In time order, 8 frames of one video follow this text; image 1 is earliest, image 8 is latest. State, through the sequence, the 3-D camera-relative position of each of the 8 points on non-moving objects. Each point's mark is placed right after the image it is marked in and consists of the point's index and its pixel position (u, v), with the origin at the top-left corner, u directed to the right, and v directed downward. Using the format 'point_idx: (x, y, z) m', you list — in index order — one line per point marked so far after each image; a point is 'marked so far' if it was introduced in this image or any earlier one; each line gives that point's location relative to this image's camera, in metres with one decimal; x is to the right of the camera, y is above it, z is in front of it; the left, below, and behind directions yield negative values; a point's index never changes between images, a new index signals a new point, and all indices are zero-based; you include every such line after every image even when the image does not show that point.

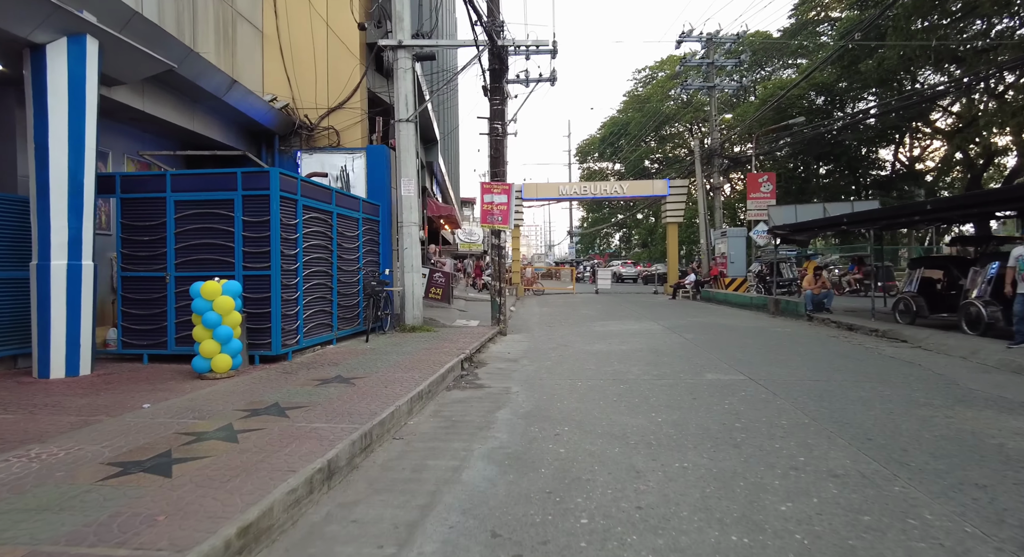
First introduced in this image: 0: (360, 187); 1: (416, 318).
0: (-3.3, +2.0, +12.2) m
1: (-2.1, -0.9, +12.4) m
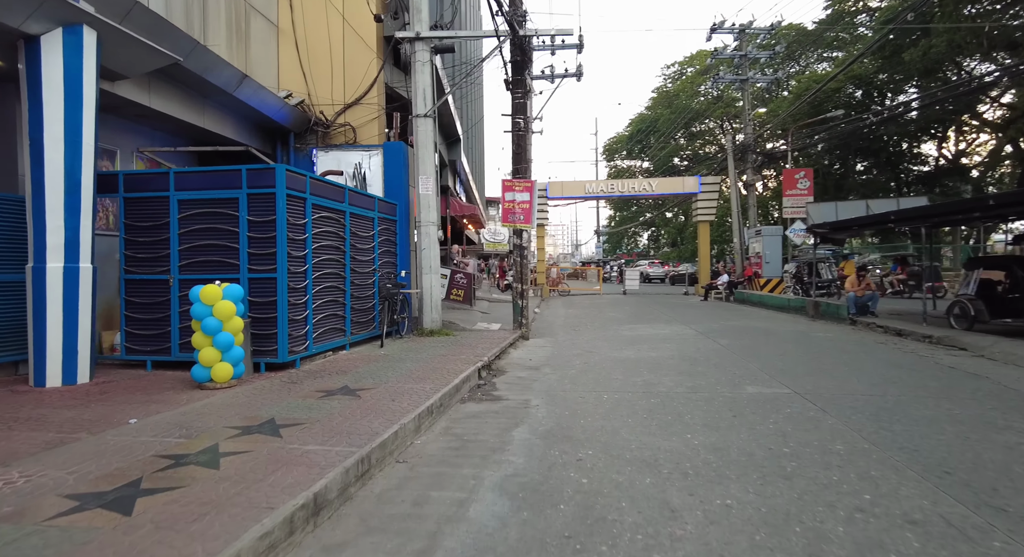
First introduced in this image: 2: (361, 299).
0: (-2.8, +2.0, +11.8) m
1: (-1.6, -0.9, +11.9) m
2: (-2.6, -0.4, +9.8) m
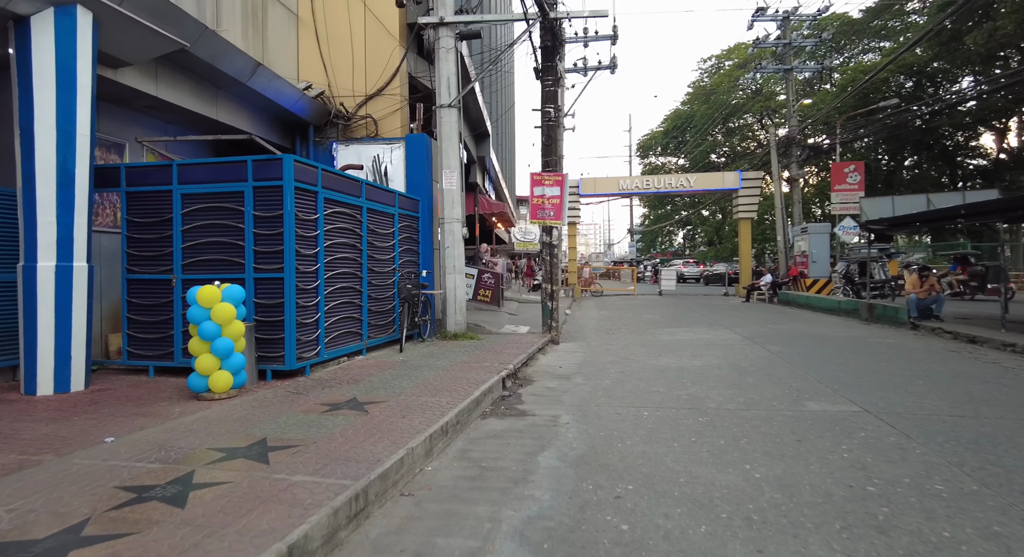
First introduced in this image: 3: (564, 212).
0: (-2.2, +2.0, +11.2) m
1: (-1.1, -0.9, +11.2) m
2: (-2.2, -0.4, +9.2) m
3: (+1.1, +1.4, +11.9) m
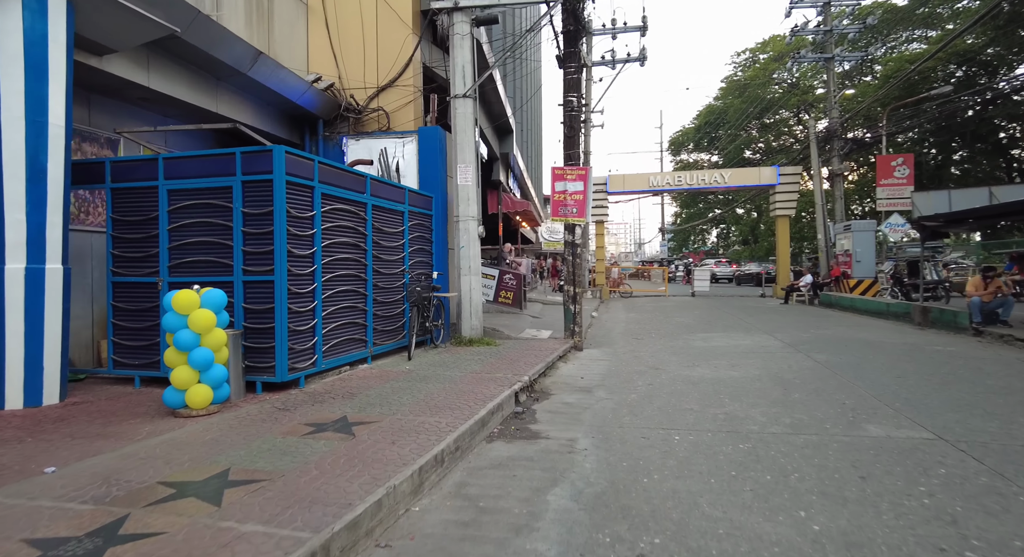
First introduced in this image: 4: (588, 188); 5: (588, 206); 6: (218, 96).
0: (-1.9, +1.9, +10.6) m
1: (-0.7, -0.9, +10.5) m
2: (-1.9, -0.4, +8.5) m
3: (+1.5, +1.4, +11.1) m
4: (+1.5, +1.8, +11.1) m
5: (+1.5, +1.4, +11.1) m
6: (-4.6, +2.9, +8.9) m
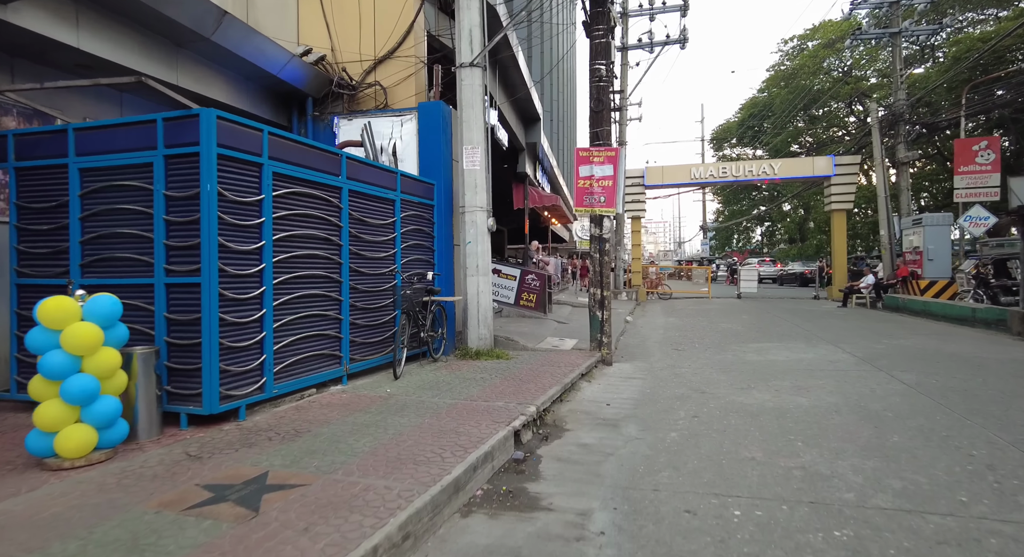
0: (-1.6, +1.9, +9.1) m
1: (-0.4, -1.0, +9.0) m
2: (-1.8, -0.4, +7.1) m
3: (+1.8, +1.4, +9.4) m
4: (+1.8, +1.8, +9.4) m
5: (+1.8, +1.4, +9.4) m
6: (-4.5, +2.9, +7.6) m
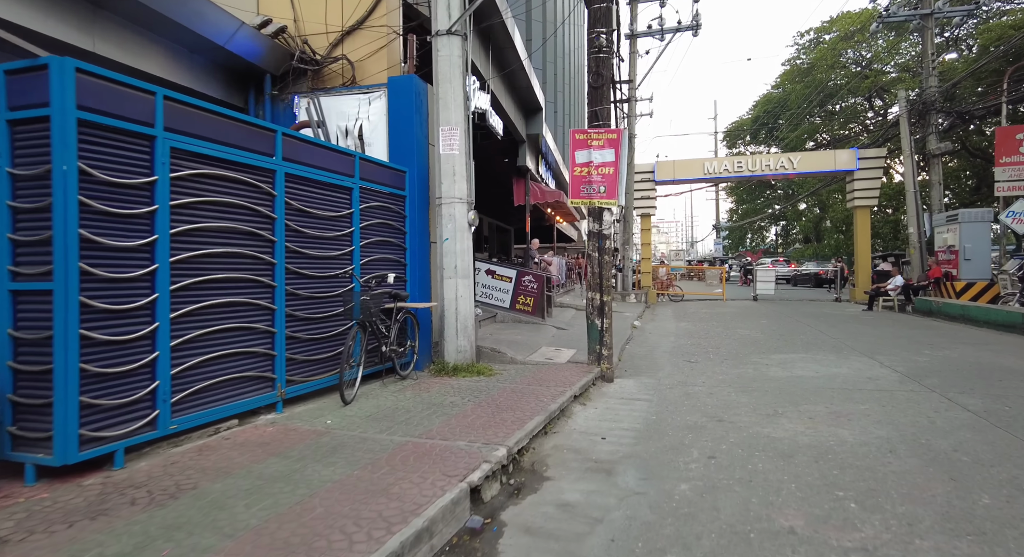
0: (-1.8, +1.9, +7.9) m
1: (-0.7, -1.0, +7.7) m
2: (-2.0, -0.5, +5.9) m
3: (+1.6, +1.3, +8.2) m
4: (+1.6, +1.7, +8.1) m
5: (+1.5, +1.4, +8.1) m
6: (-4.7, +2.8, +6.4) m
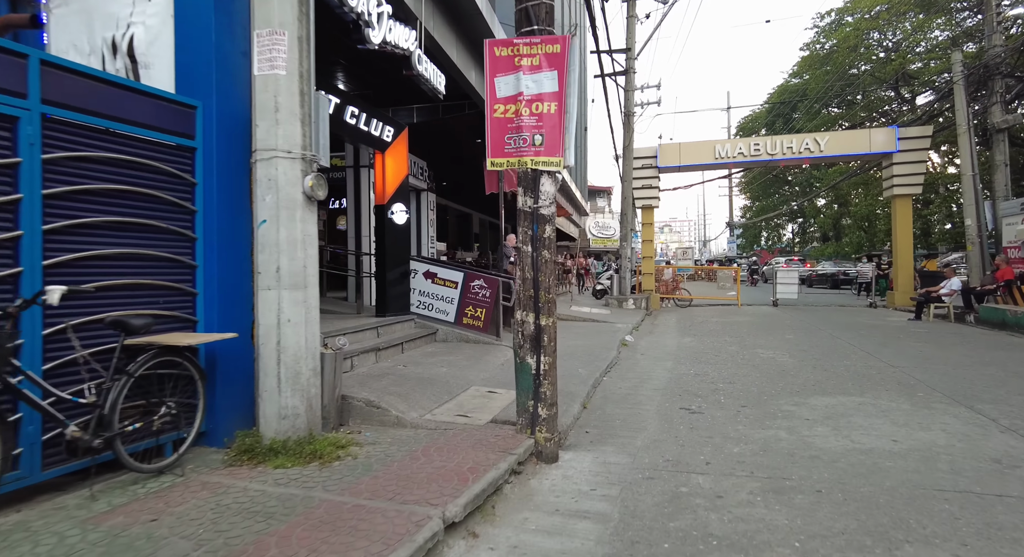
0: (-2.9, +1.8, +4.7) m
1: (-1.7, -1.1, +4.5) m
2: (-3.1, -0.5, +2.7) m
3: (+0.5, +1.3, +4.9) m
4: (+0.5, +1.6, +4.8) m
5: (+0.5, +1.3, +4.8) m
6: (-5.8, +2.7, +3.3) m
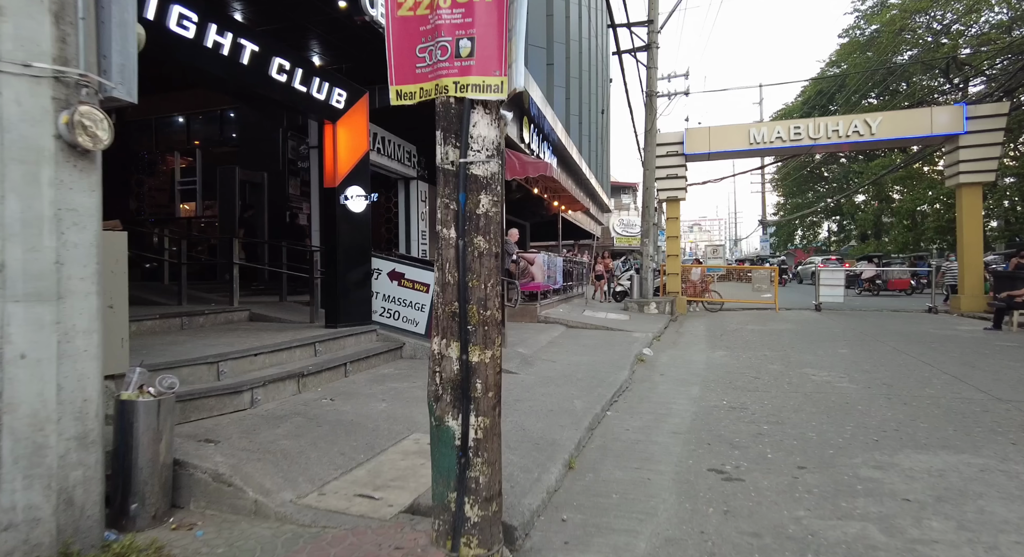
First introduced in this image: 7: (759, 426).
0: (-3.4, +1.8, +2.8) m
1: (-2.2, -1.1, +2.6) m
2: (-3.7, -0.6, +0.8) m
3: (0.0, +1.2, +2.9) m
4: (0.0, +1.6, +2.8) m
5: (0.0, +1.3, +2.8) m
6: (-6.4, +2.7, +1.6) m
7: (+2.6, -1.5, +5.8) m
